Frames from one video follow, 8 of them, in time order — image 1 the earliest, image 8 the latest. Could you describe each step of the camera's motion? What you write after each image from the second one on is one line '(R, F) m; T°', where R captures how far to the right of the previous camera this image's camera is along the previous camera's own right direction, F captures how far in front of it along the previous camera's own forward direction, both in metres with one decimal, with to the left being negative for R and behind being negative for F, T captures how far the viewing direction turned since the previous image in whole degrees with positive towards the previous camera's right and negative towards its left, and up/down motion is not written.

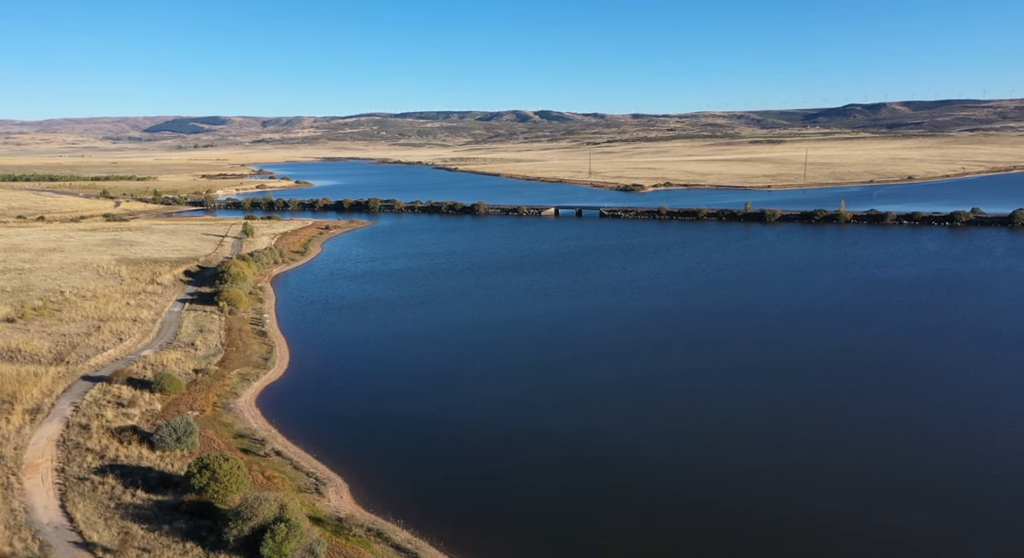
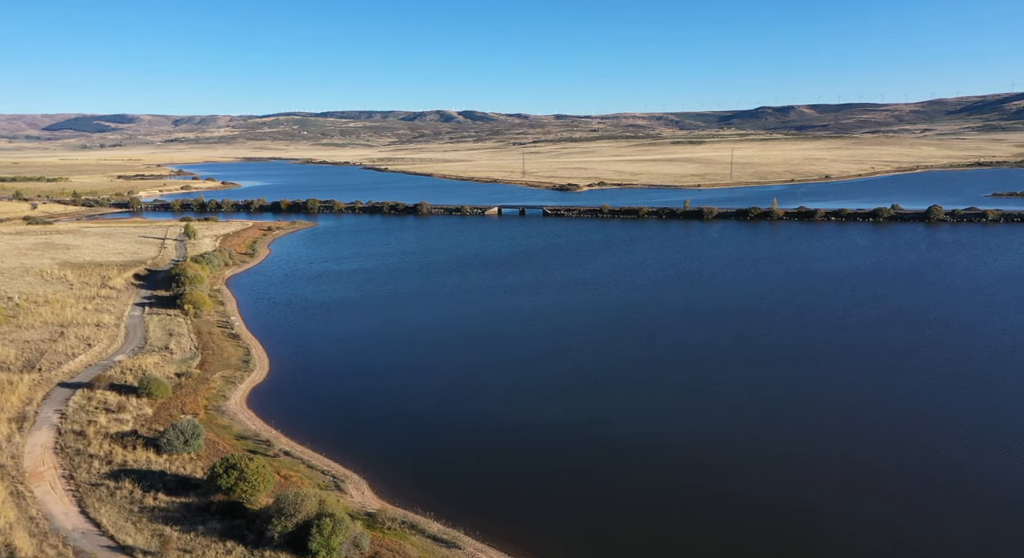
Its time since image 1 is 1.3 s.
(-2.0, -0.5) m; +6°
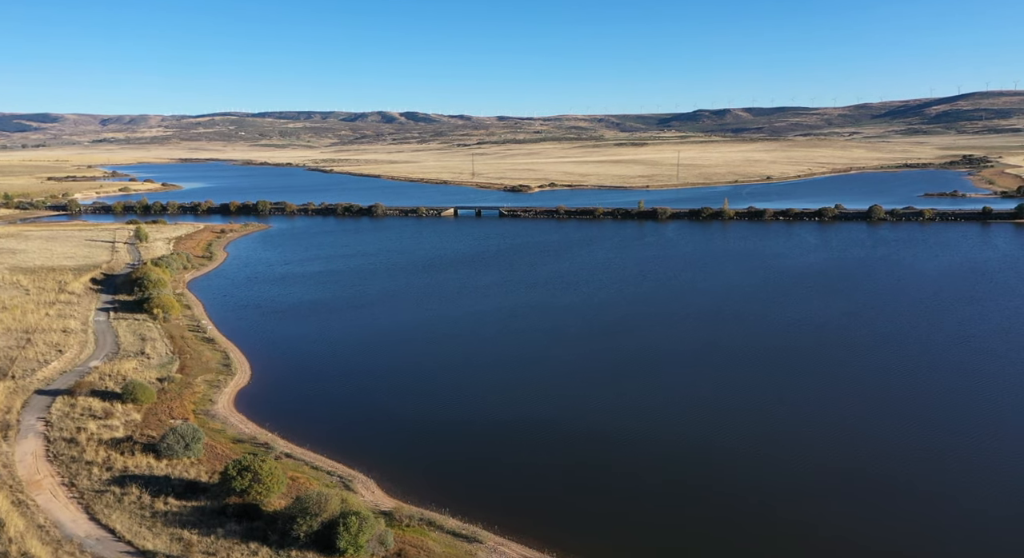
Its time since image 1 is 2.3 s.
(-1.4, -0.3) m; +5°
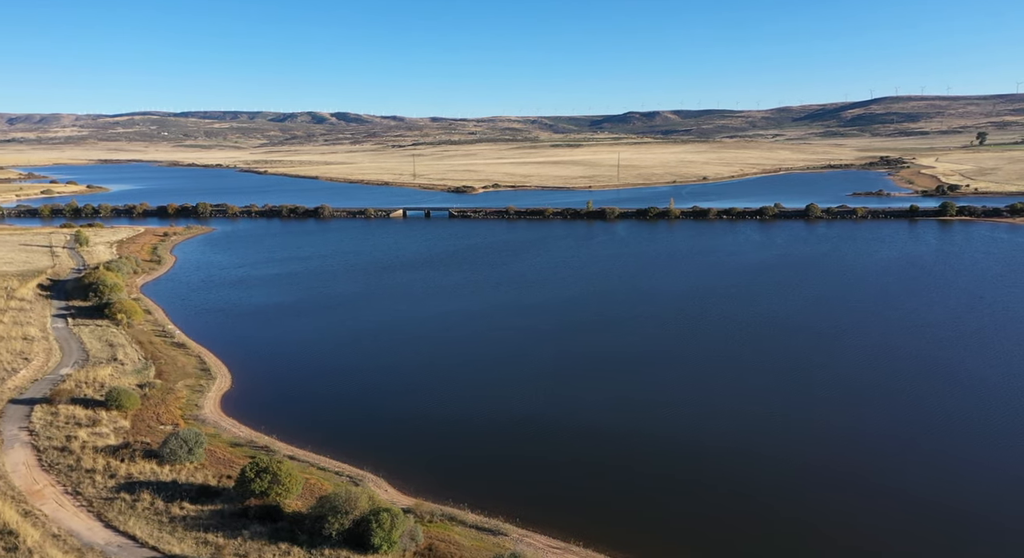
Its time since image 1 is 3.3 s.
(-1.7, -0.3) m; +5°
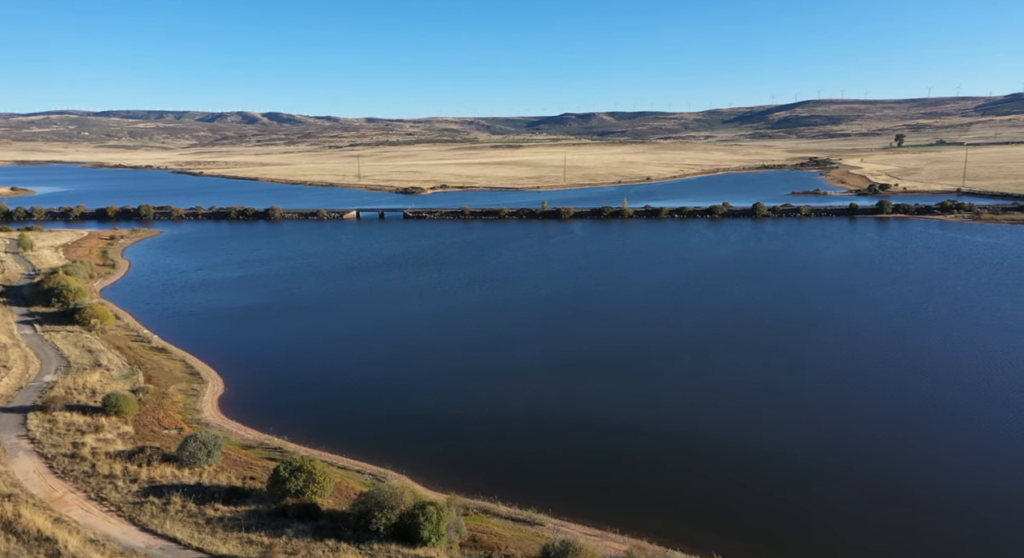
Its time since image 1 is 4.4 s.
(-1.9, -0.4) m; +5°
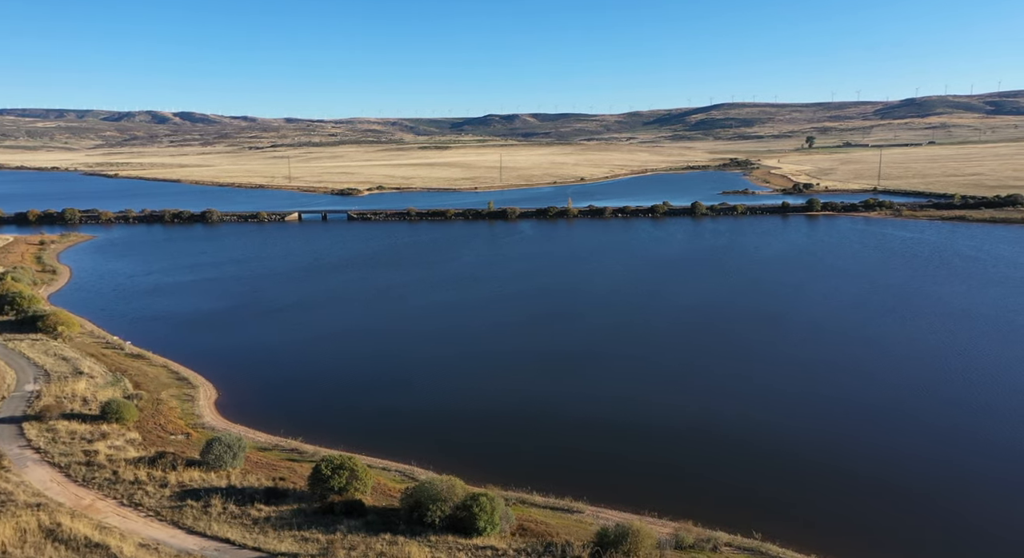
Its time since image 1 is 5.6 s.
(-2.3, -0.4) m; +6°
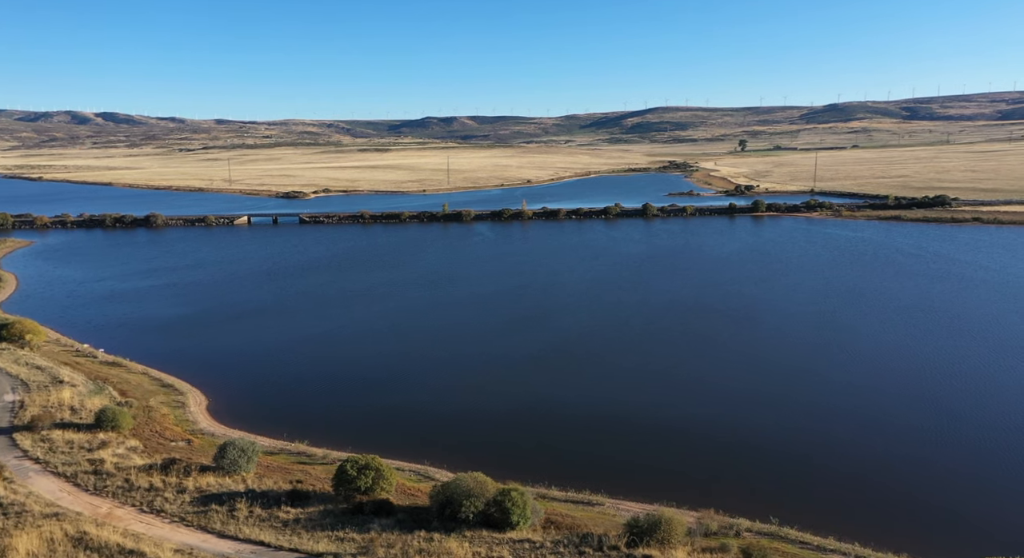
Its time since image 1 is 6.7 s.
(-1.7, -0.3) m; +5°
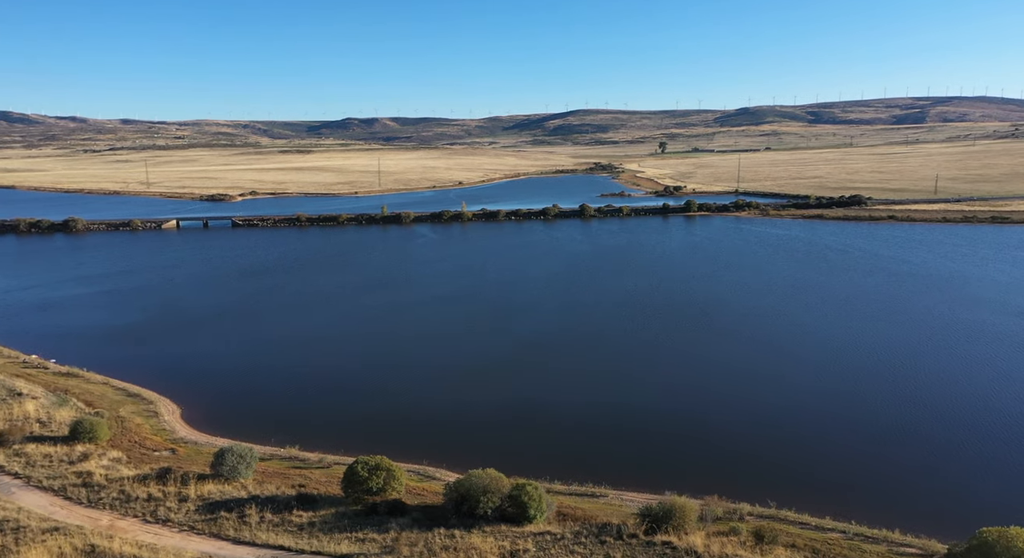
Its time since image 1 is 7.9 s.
(-1.7, -0.2) m; +6°
